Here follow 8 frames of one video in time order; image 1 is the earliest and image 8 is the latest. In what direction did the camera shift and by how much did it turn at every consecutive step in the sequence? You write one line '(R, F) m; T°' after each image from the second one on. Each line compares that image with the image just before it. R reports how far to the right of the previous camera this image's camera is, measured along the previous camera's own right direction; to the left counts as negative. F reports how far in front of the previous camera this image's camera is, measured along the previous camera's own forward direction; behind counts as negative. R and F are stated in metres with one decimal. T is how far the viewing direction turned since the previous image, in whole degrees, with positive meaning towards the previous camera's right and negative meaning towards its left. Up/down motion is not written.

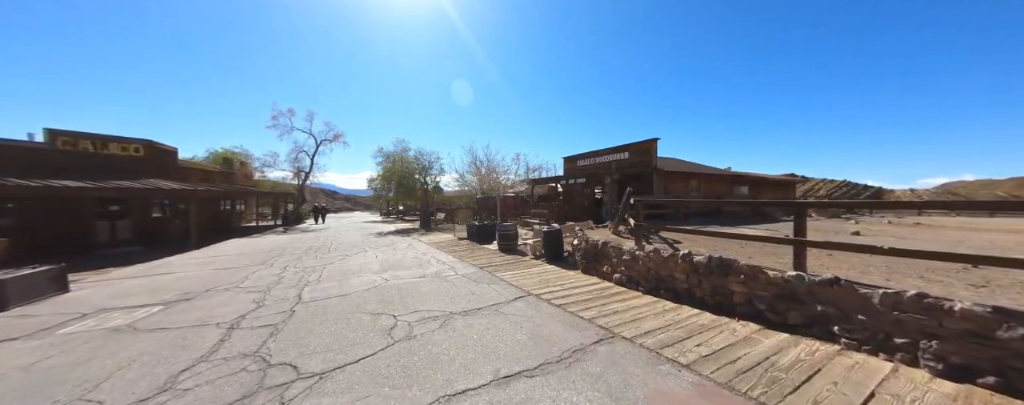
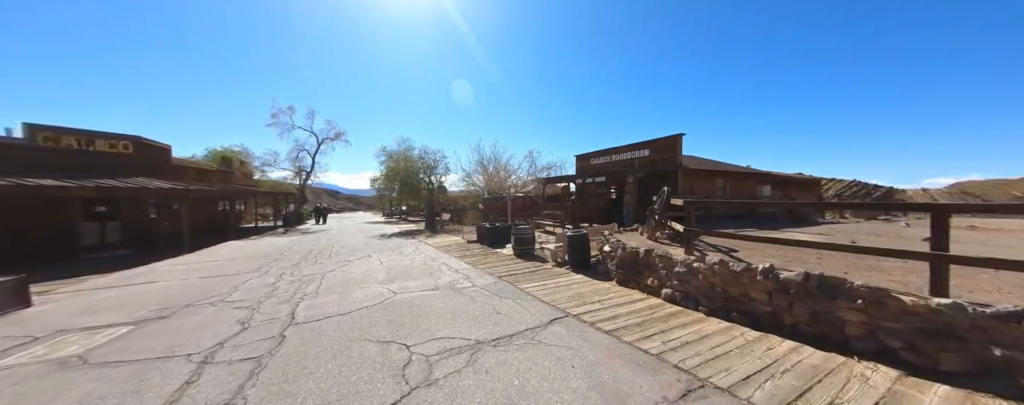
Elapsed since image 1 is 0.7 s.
(-0.4, +0.8) m; 0°
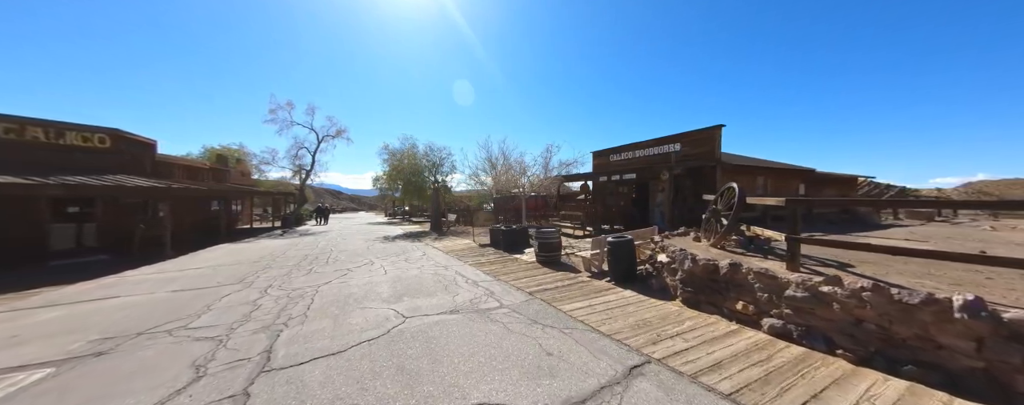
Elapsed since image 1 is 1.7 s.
(-0.6, +1.1) m; 0°
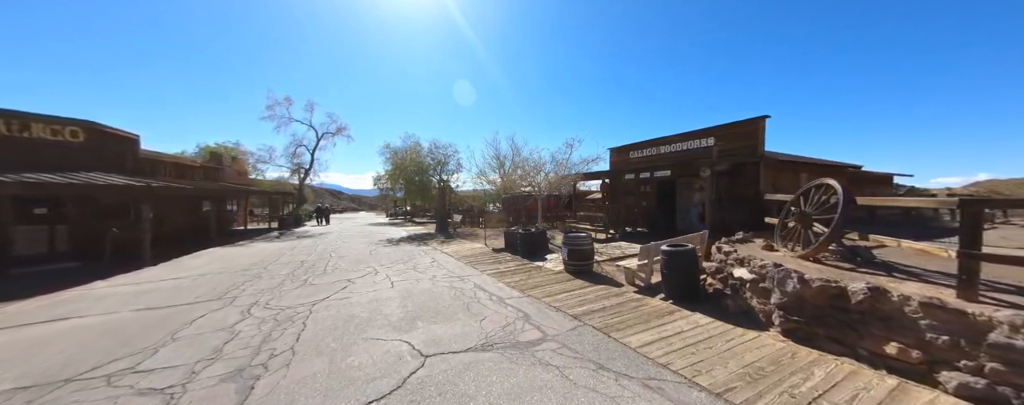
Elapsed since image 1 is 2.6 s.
(-0.6, +1.0) m; 0°
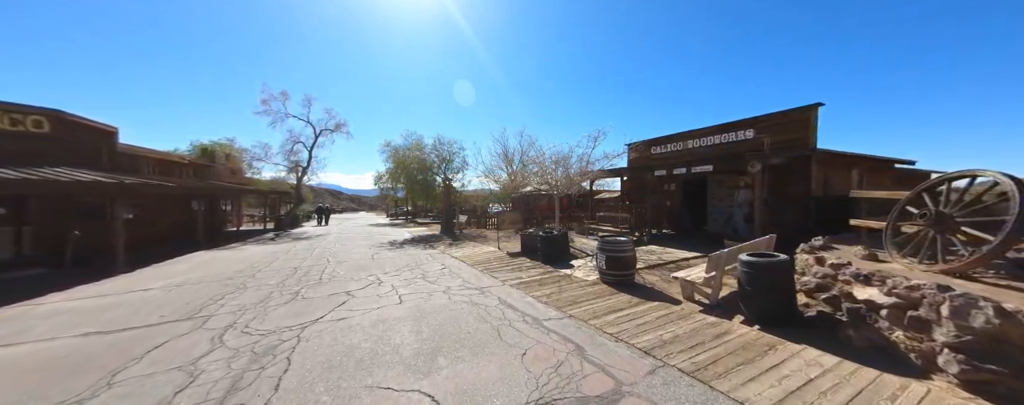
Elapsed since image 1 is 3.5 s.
(-0.5, +1.0) m; 0°
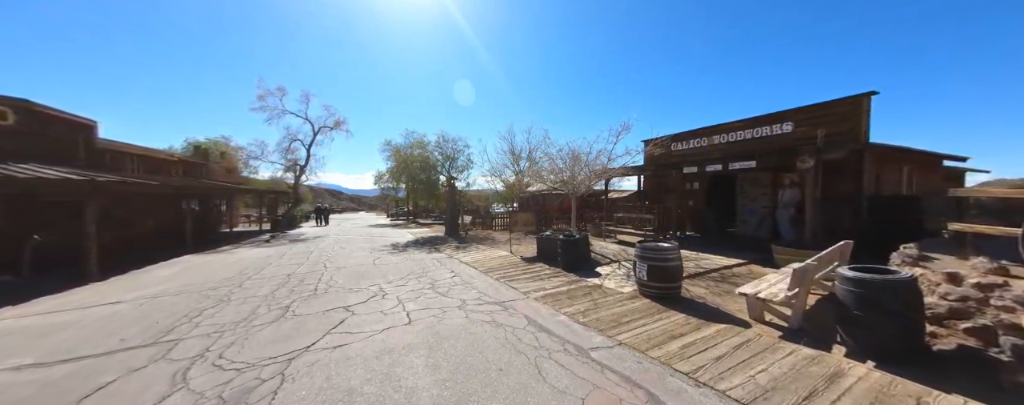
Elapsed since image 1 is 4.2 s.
(-0.4, +0.8) m; 0°
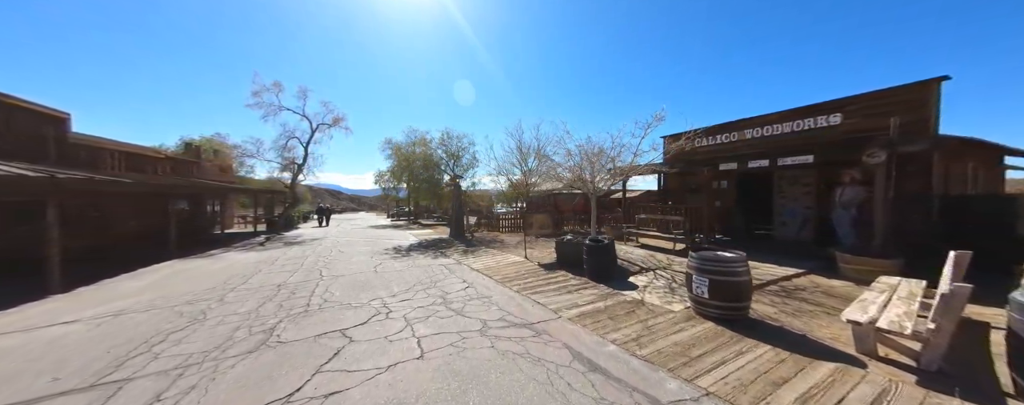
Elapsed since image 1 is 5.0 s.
(-0.4, +0.8) m; 0°
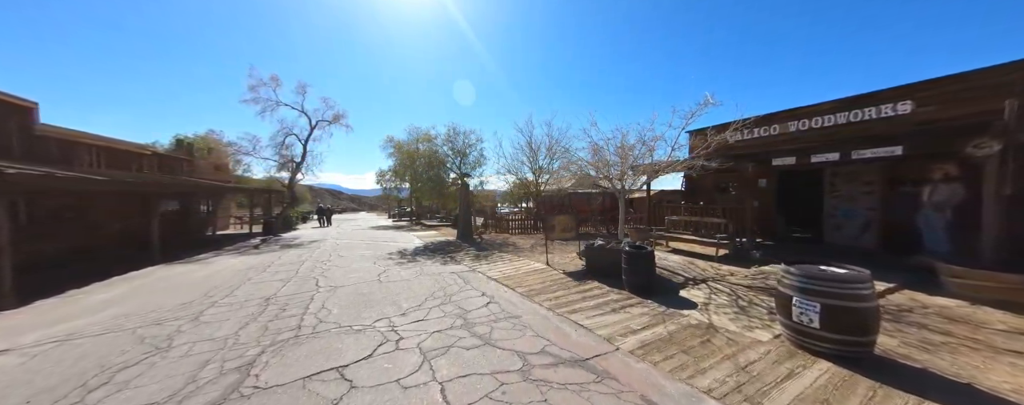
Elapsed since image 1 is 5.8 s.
(-0.5, +0.9) m; 0°
